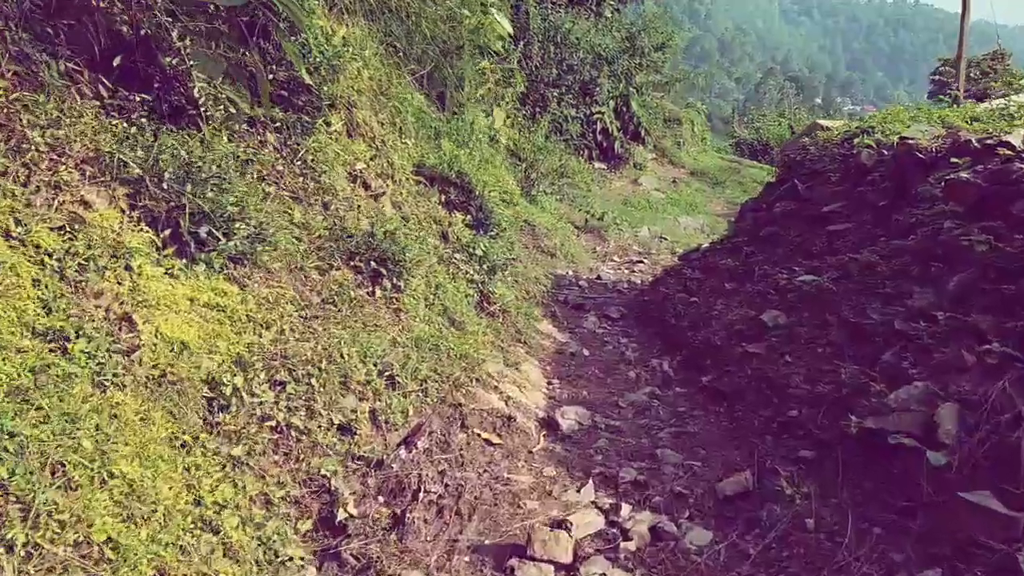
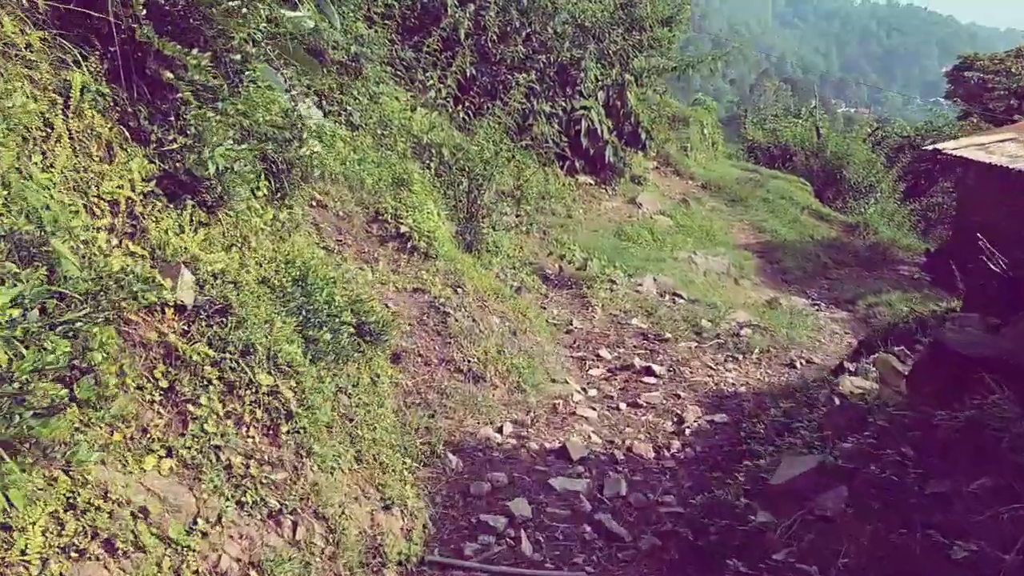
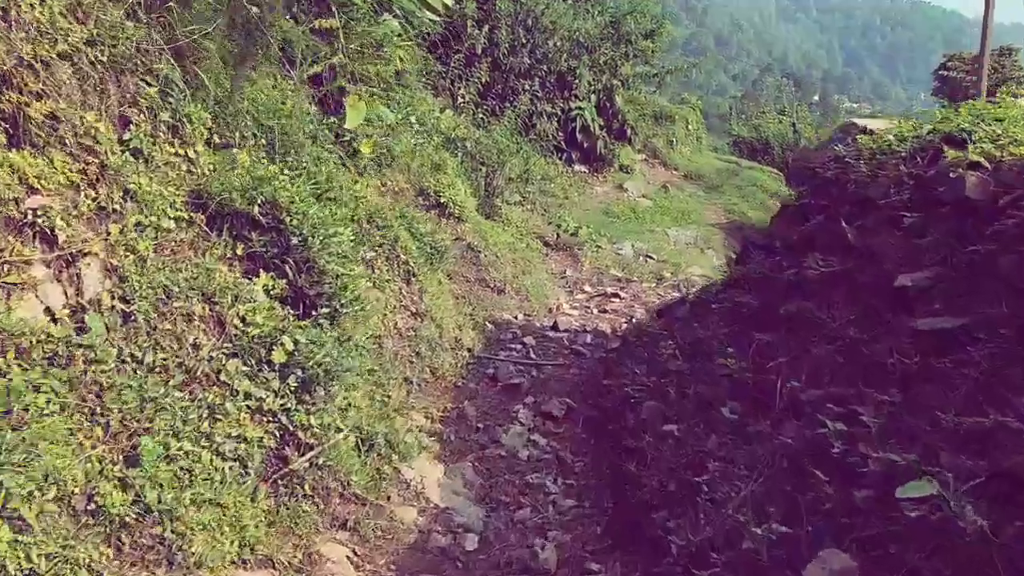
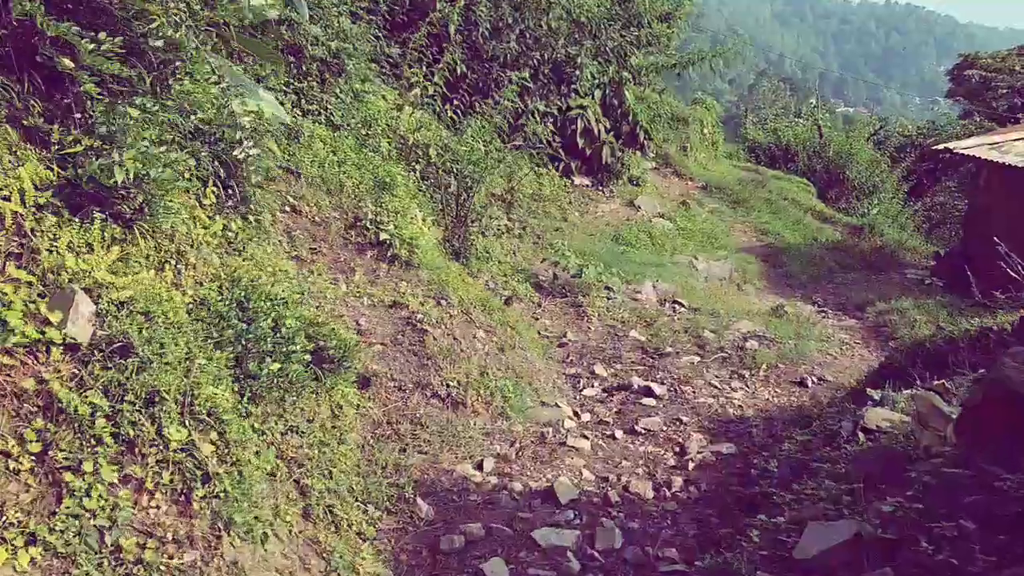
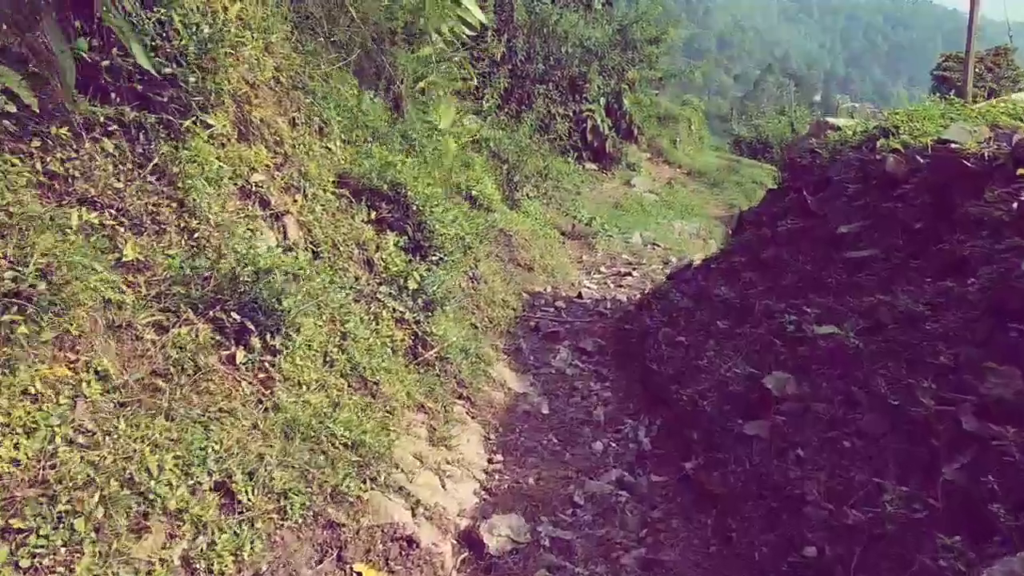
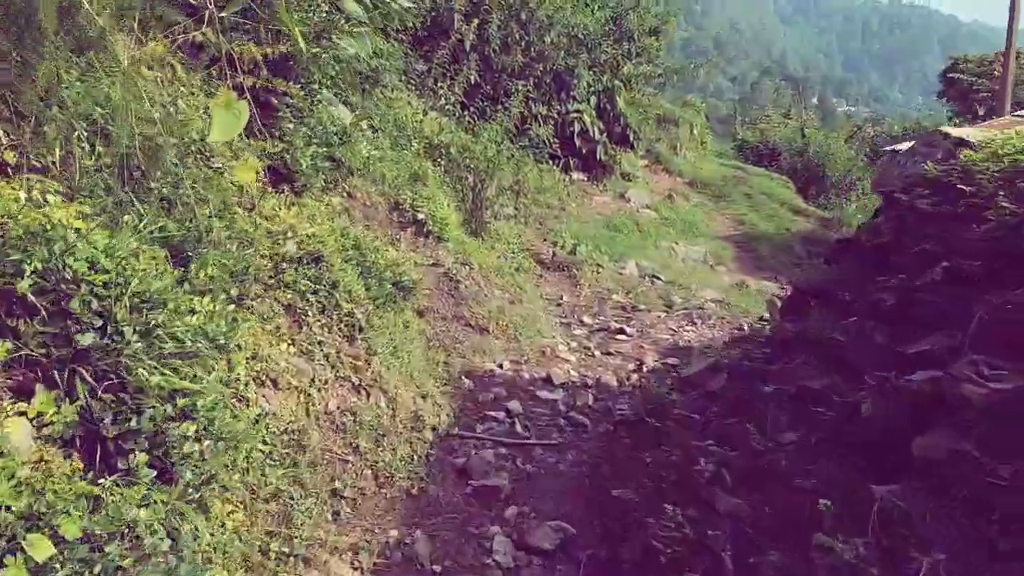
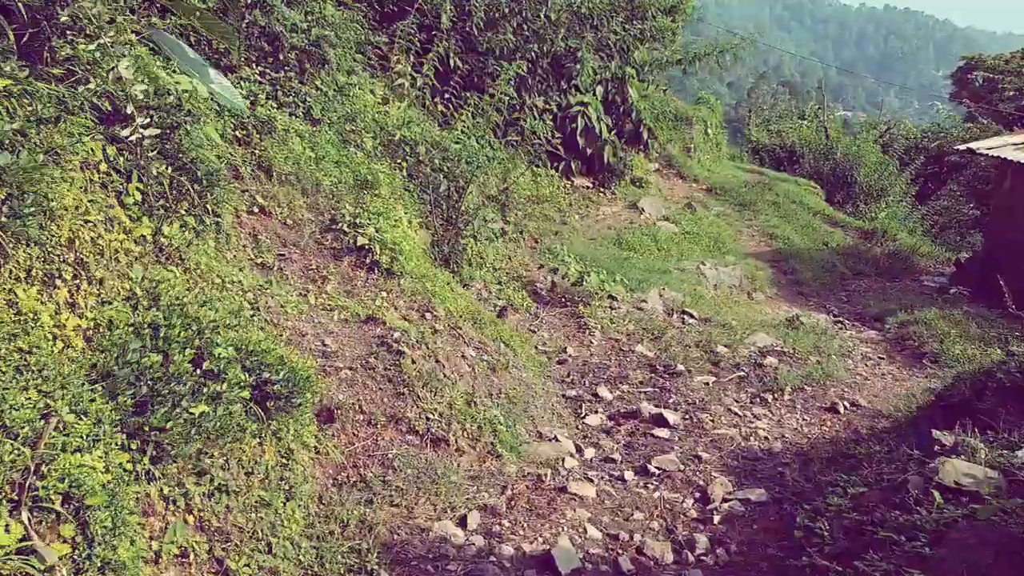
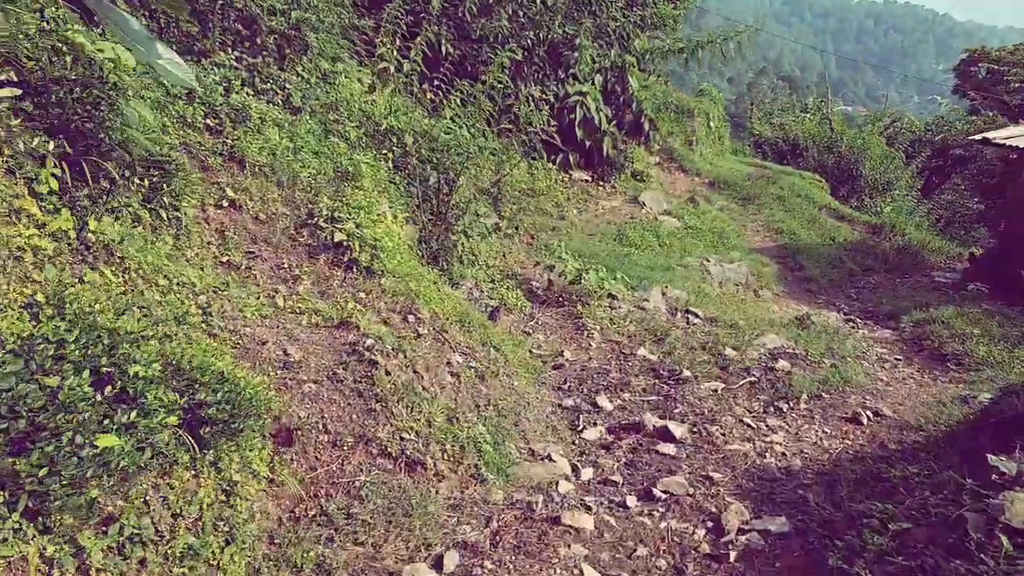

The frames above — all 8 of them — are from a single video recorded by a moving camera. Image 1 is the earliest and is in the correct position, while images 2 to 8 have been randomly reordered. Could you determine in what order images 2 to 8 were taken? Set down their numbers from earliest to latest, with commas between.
5, 3, 6, 2, 4, 7, 8
